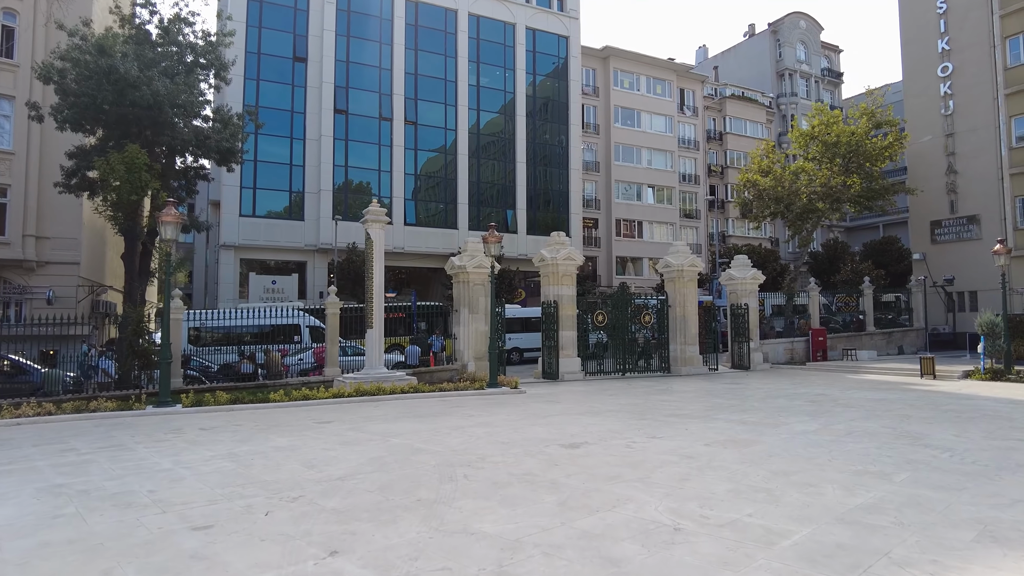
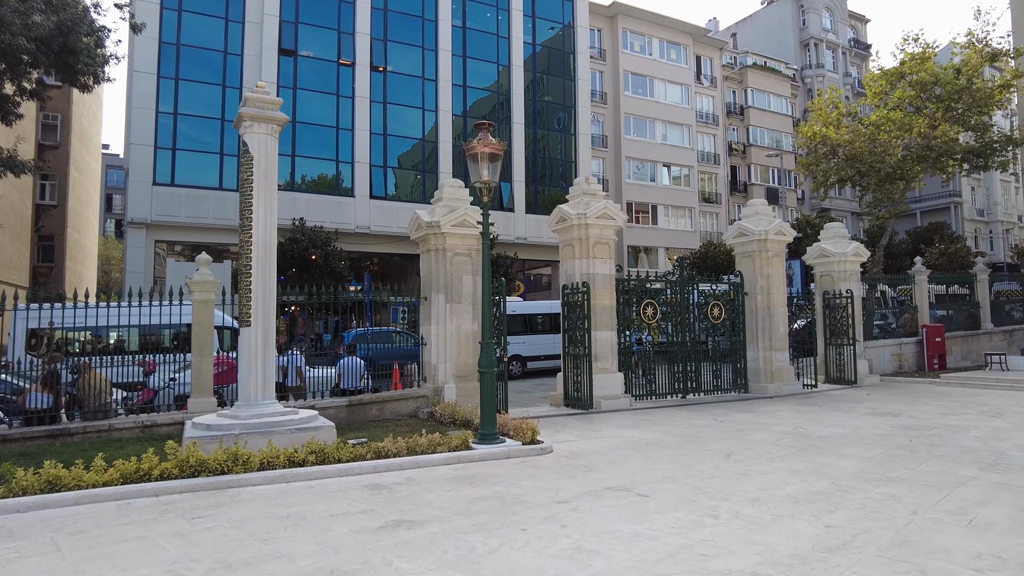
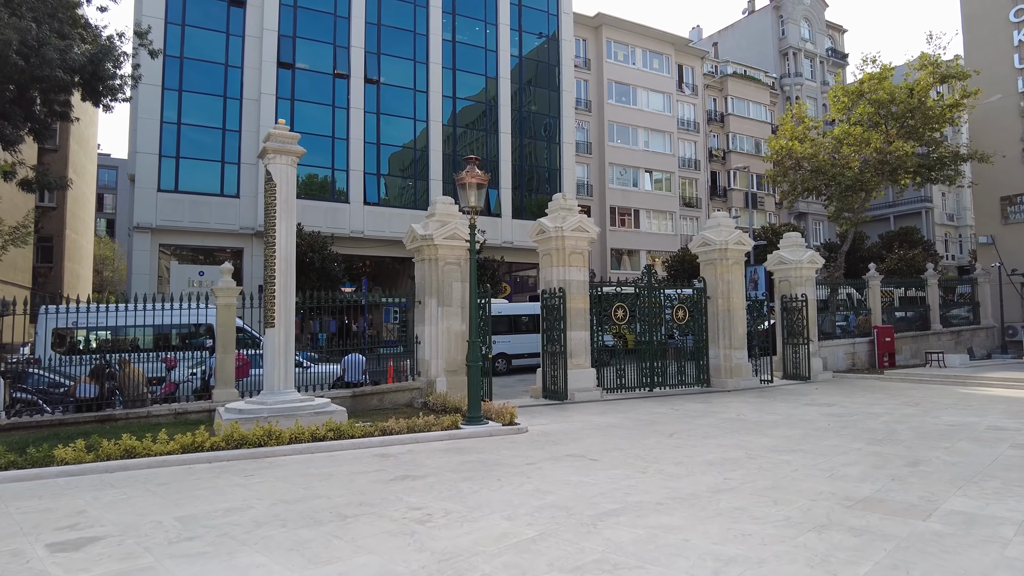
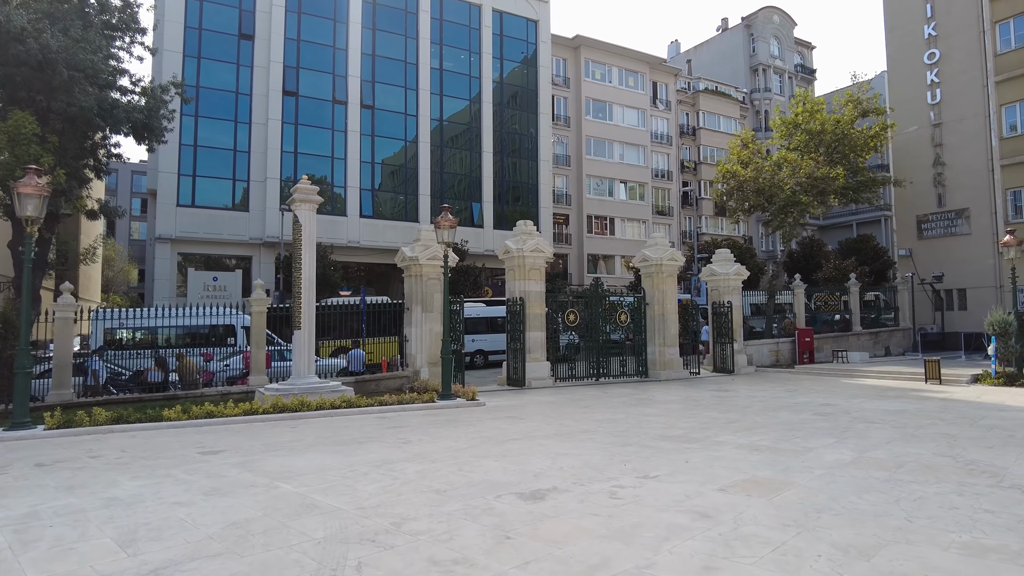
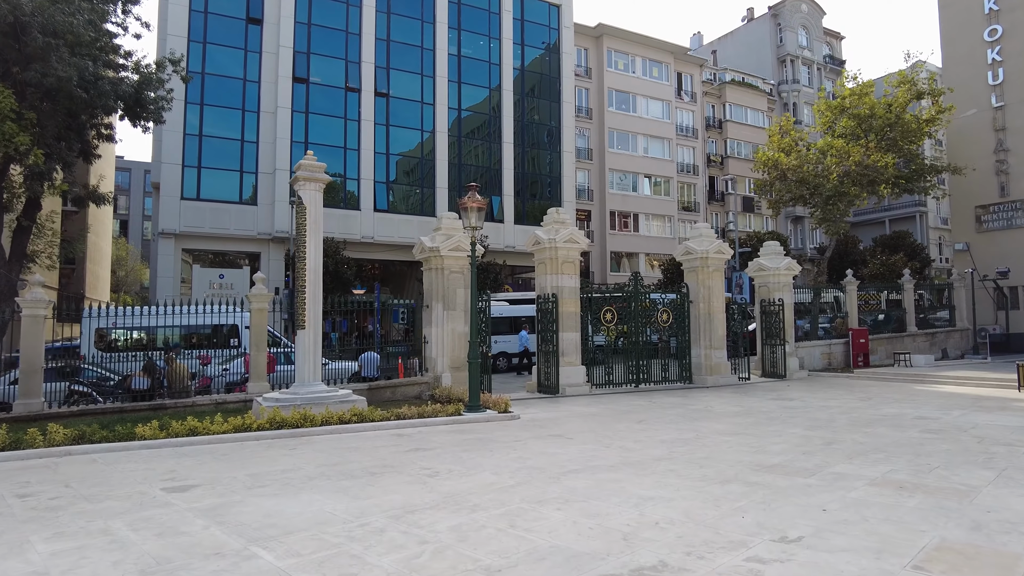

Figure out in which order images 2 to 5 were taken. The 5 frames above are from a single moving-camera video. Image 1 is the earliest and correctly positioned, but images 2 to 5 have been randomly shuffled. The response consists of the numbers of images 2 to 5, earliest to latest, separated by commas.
4, 5, 3, 2
